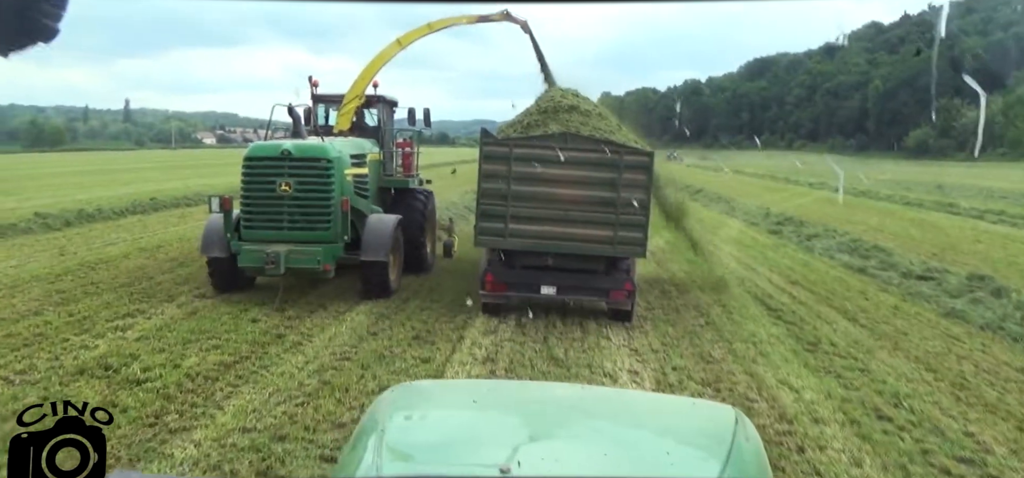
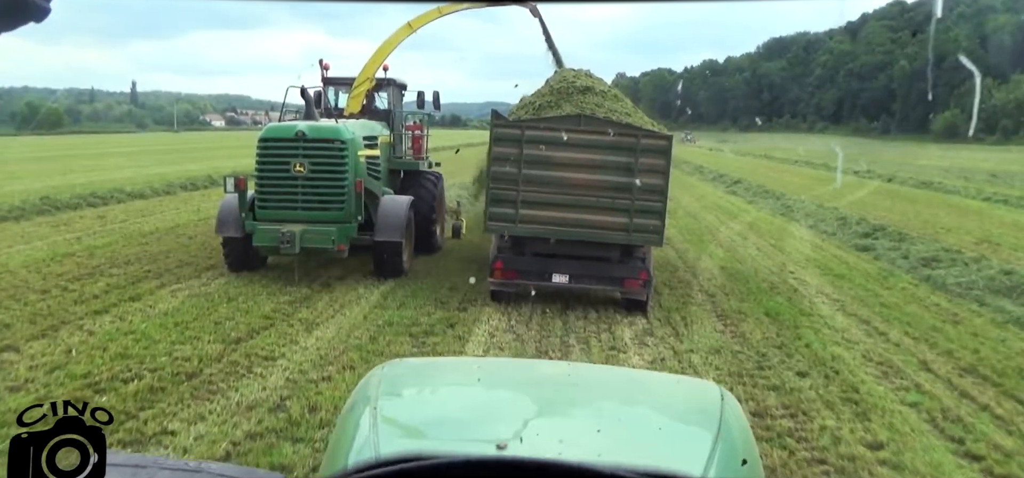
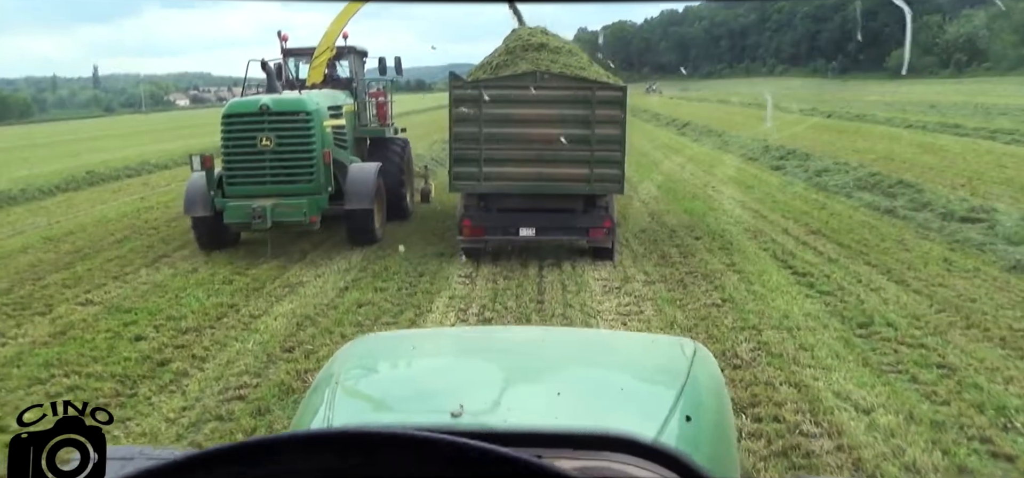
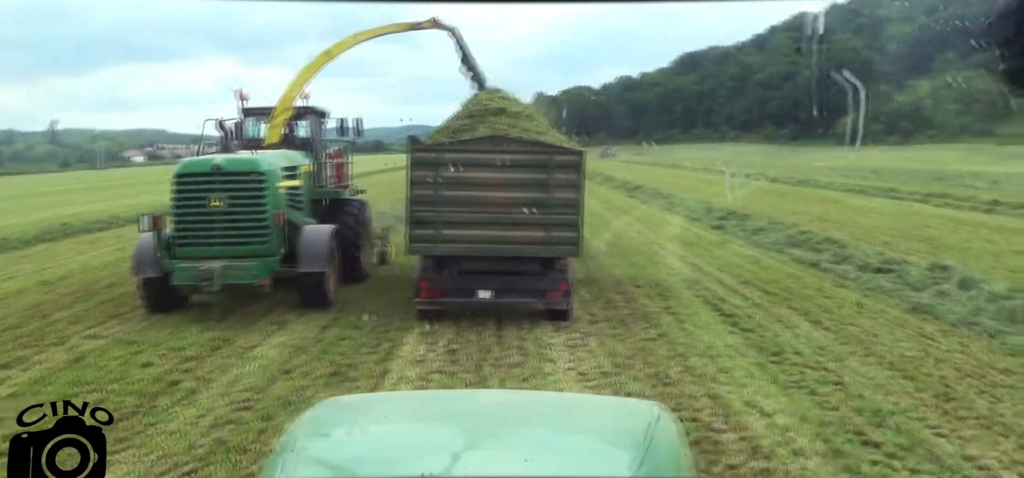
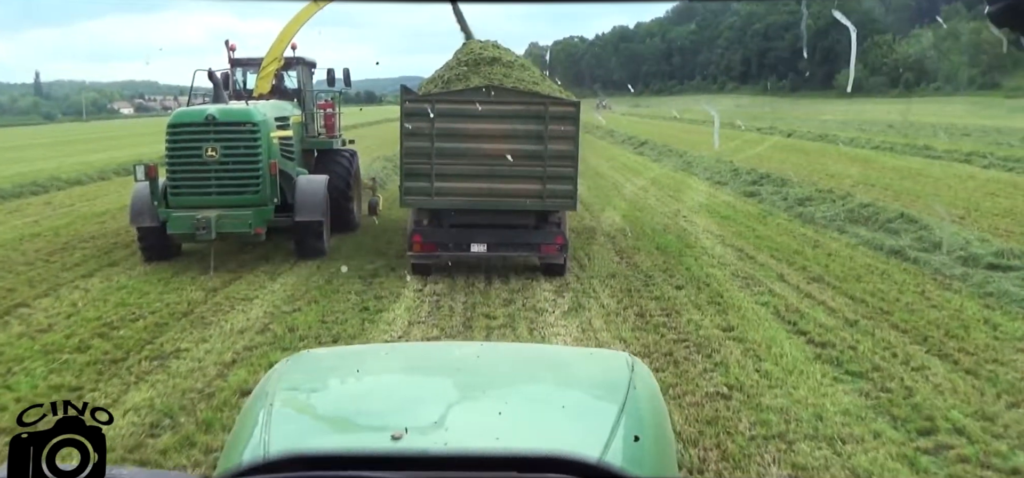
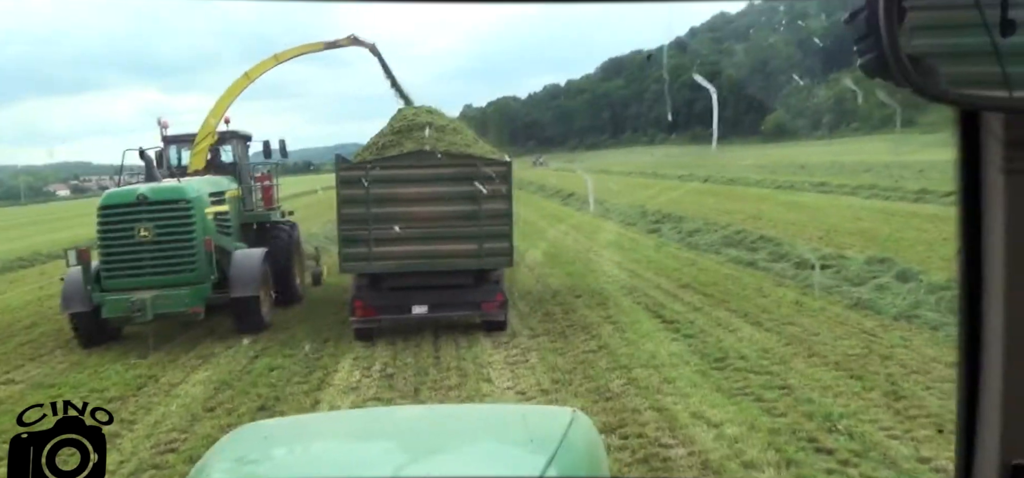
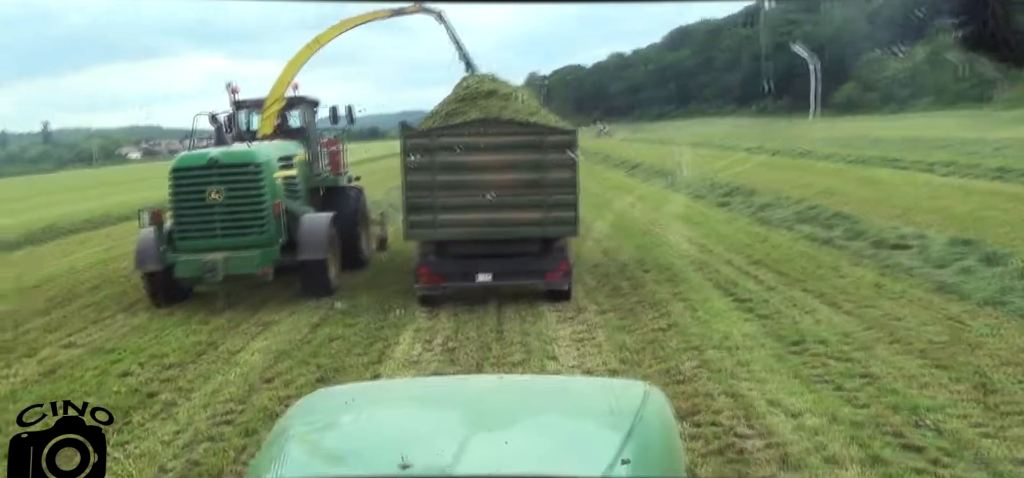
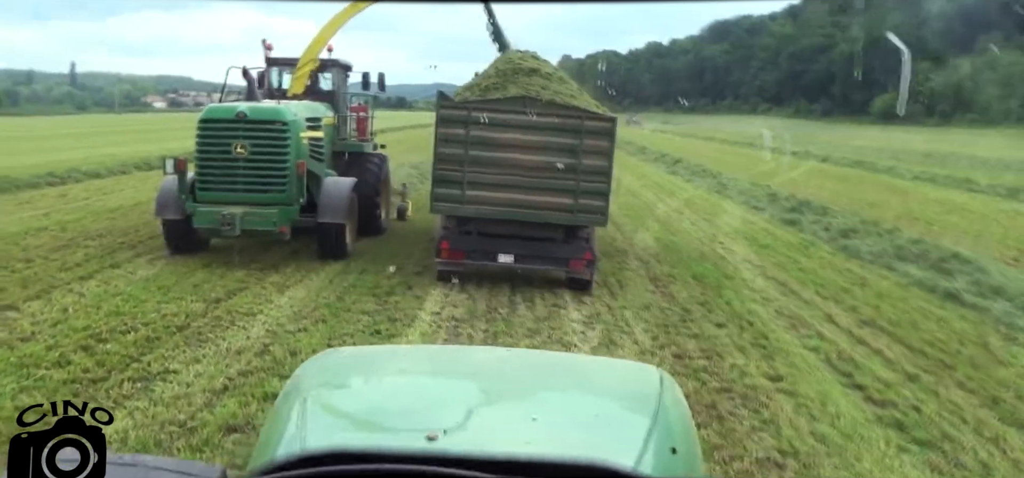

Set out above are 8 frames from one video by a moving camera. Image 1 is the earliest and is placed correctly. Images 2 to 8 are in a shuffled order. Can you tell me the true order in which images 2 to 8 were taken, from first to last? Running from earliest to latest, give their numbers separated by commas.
4, 6, 7, 3, 5, 8, 2
